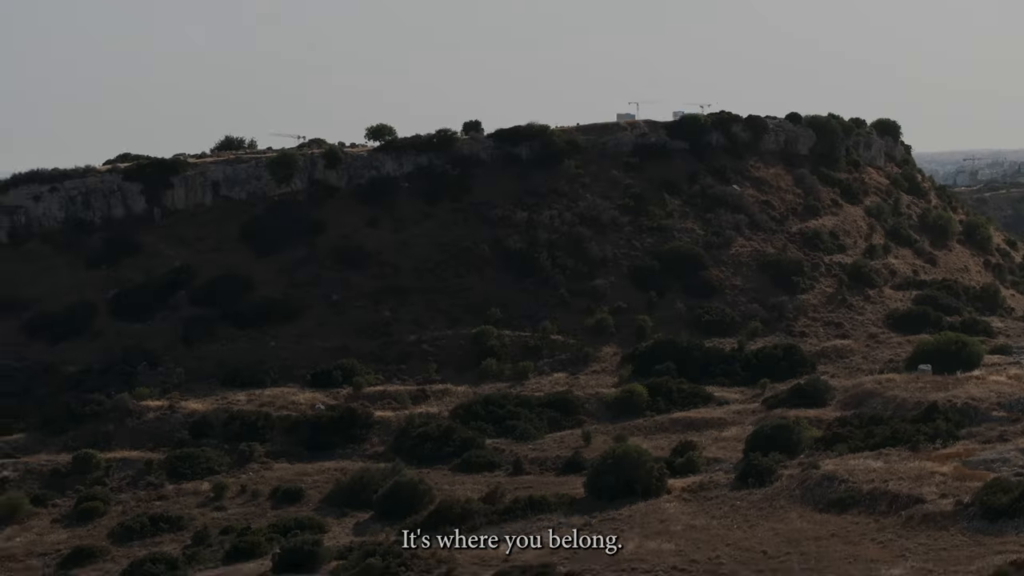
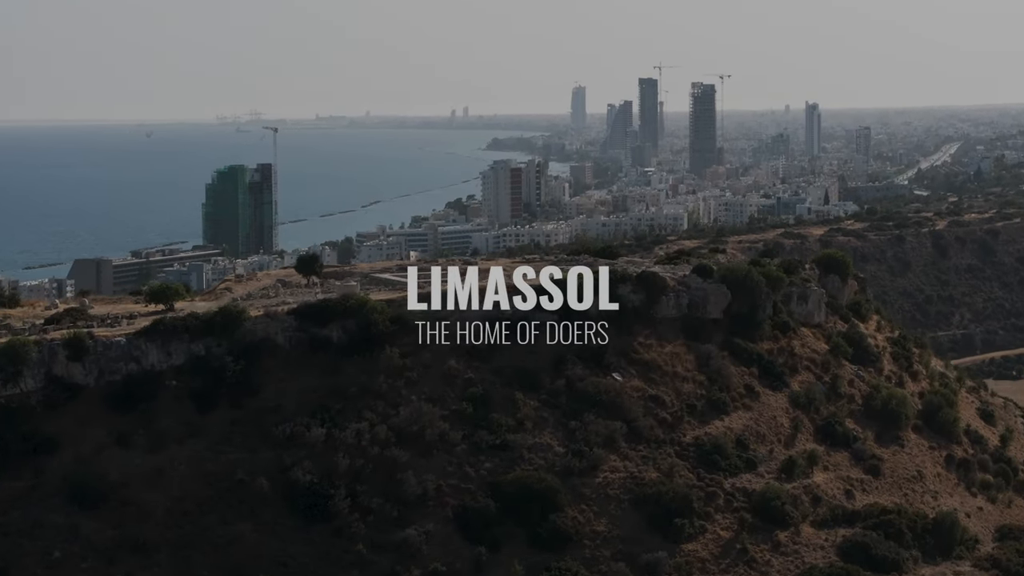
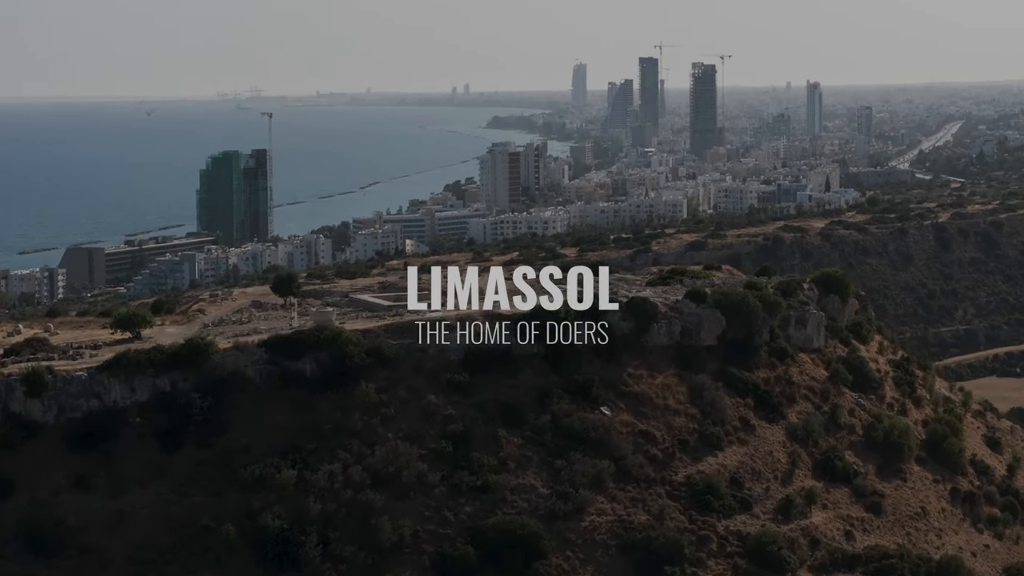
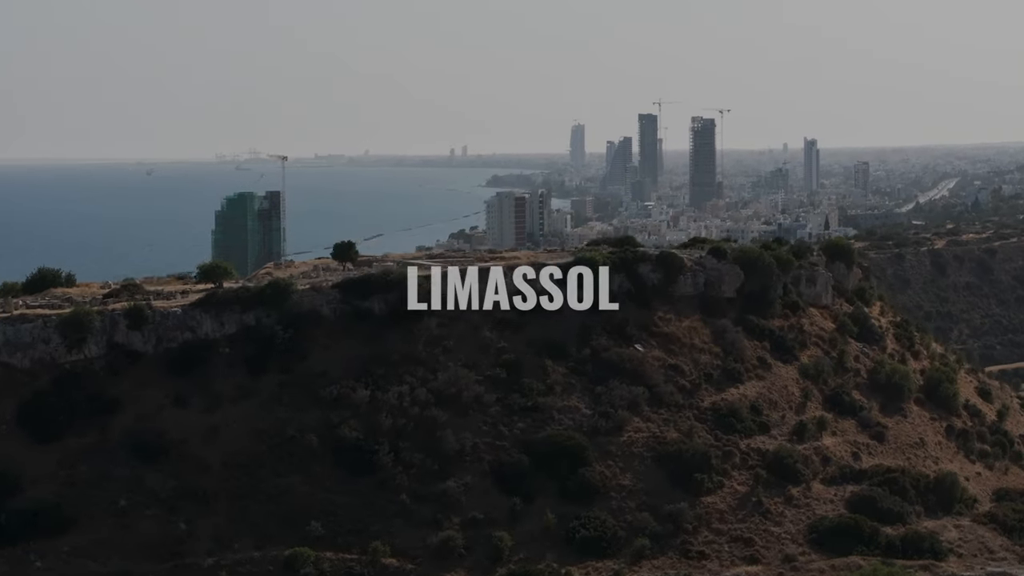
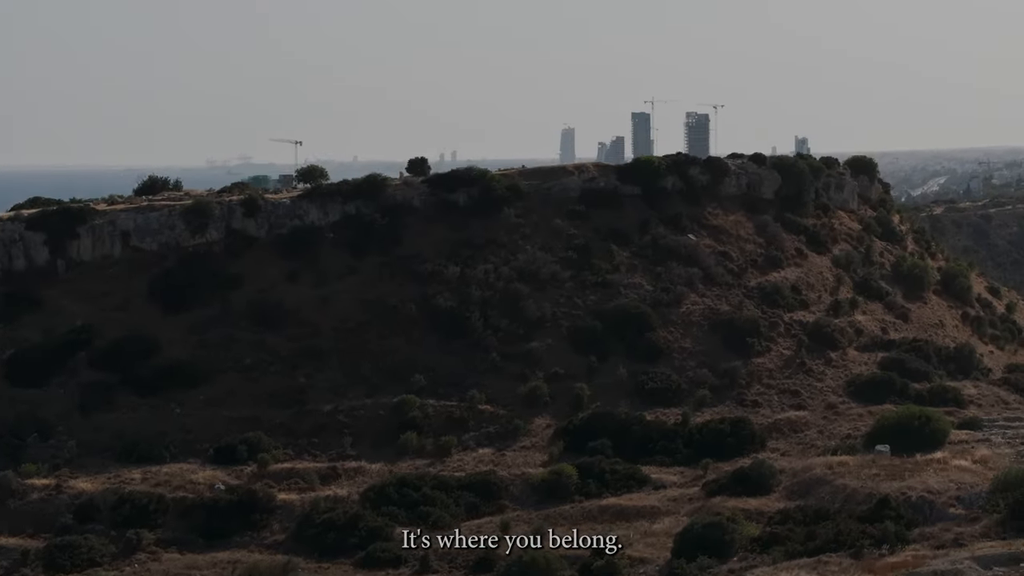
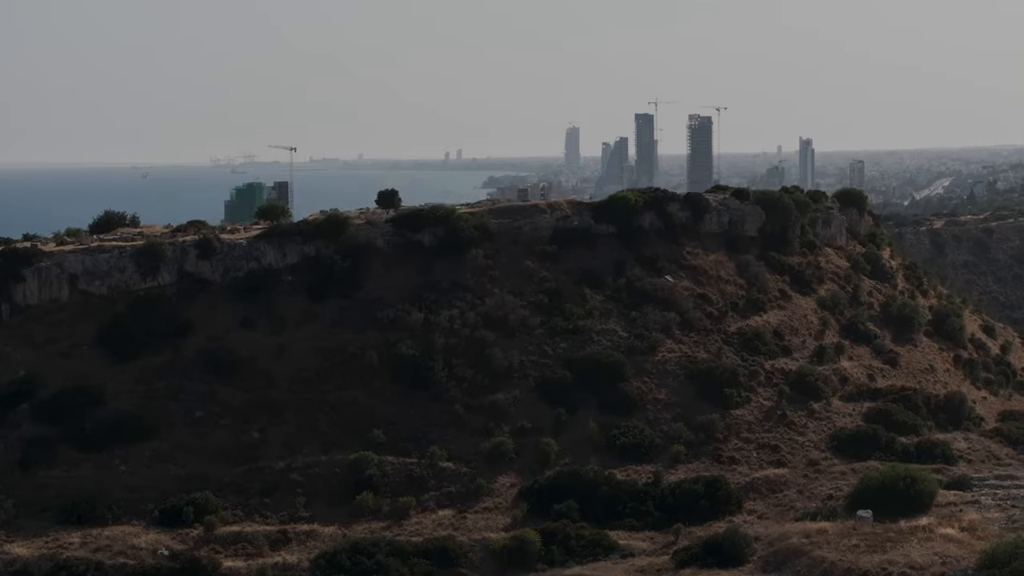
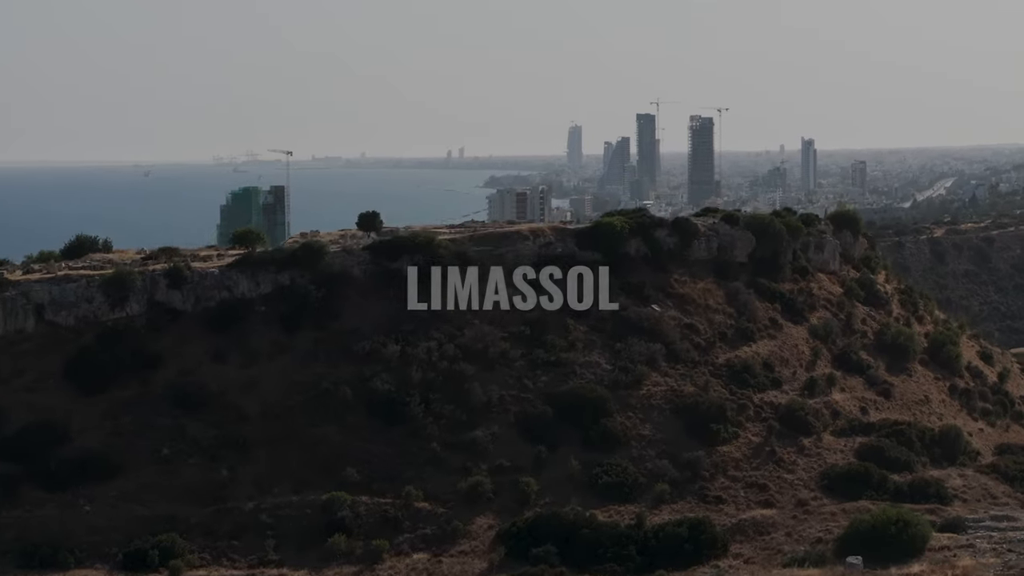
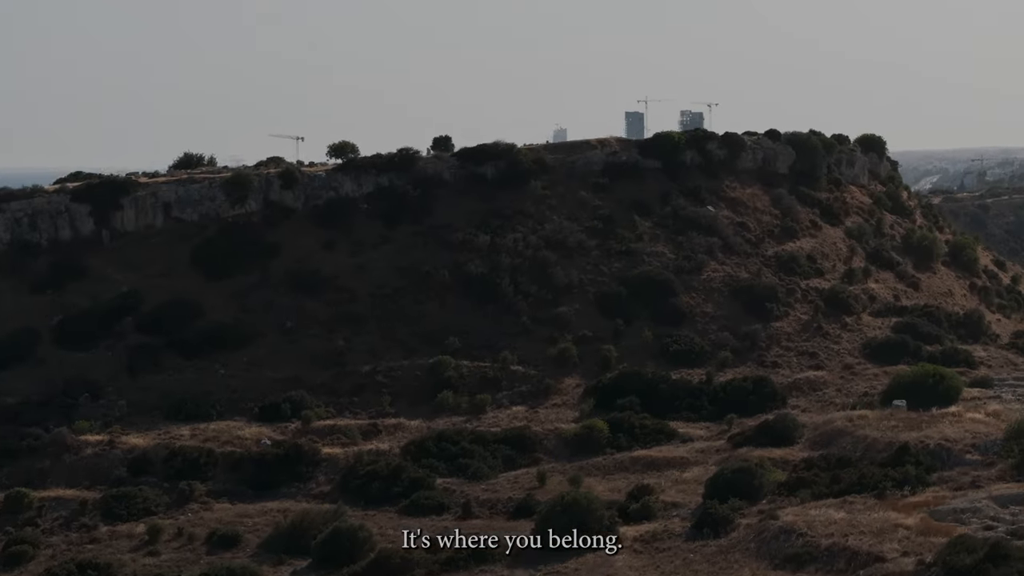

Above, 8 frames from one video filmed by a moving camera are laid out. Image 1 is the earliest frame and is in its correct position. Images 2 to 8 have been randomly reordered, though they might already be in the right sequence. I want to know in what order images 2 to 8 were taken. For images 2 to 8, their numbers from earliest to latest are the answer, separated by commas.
8, 5, 6, 7, 4, 2, 3
